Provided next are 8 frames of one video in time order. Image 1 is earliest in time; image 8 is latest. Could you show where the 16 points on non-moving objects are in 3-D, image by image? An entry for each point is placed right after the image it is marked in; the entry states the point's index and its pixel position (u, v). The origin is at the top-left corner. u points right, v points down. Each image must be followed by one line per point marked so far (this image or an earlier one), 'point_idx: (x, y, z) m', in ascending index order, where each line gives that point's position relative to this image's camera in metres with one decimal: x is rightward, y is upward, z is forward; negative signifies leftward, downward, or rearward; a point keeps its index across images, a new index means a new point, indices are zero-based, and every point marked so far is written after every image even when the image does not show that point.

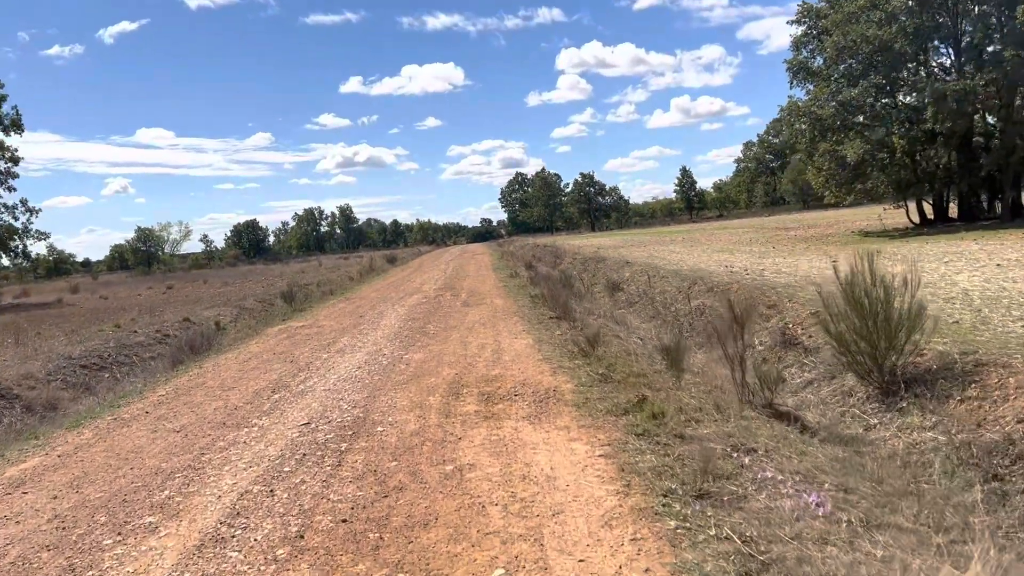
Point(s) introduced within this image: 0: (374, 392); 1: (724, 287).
0: (-1.3, -1.0, +7.6) m
1: (+3.3, 0.0, +12.6) m
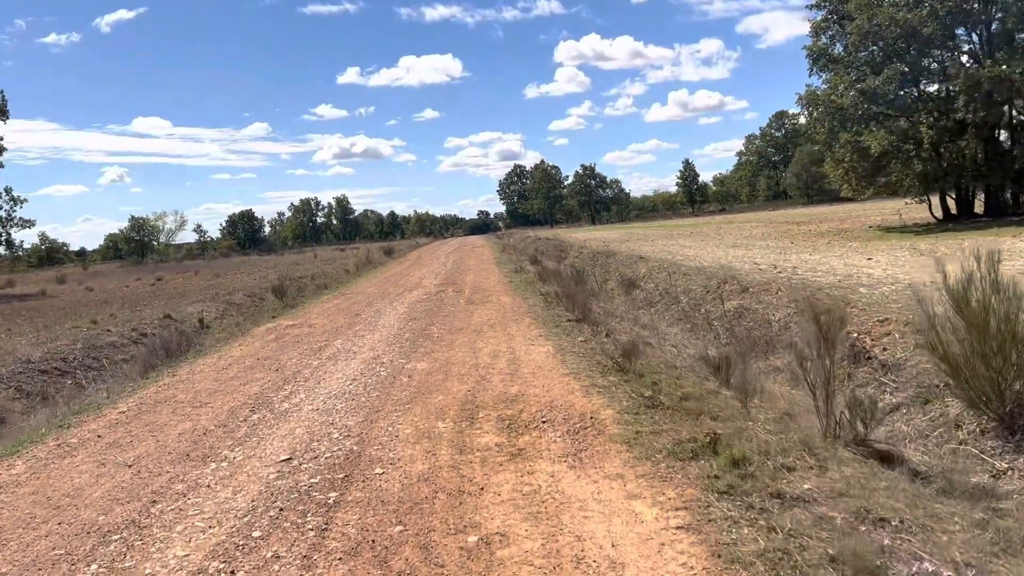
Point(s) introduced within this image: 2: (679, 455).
0: (-1.1, -1.0, +6.3) m
1: (+3.4, 0.0, +11.4) m
2: (+0.9, -0.9, +4.6) m
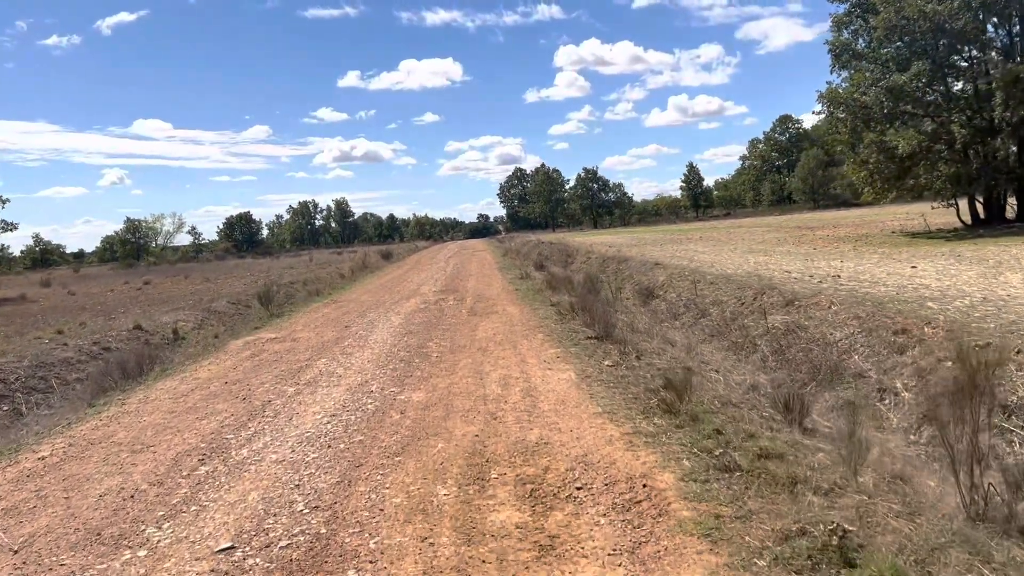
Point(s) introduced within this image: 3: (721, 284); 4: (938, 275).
0: (-0.9, -1.1, +4.8) m
1: (+3.6, -0.2, +9.9) m
2: (+1.0, -1.0, +3.1) m
3: (+3.3, +0.1, +13.3) m
4: (+6.3, +0.2, +12.3) m
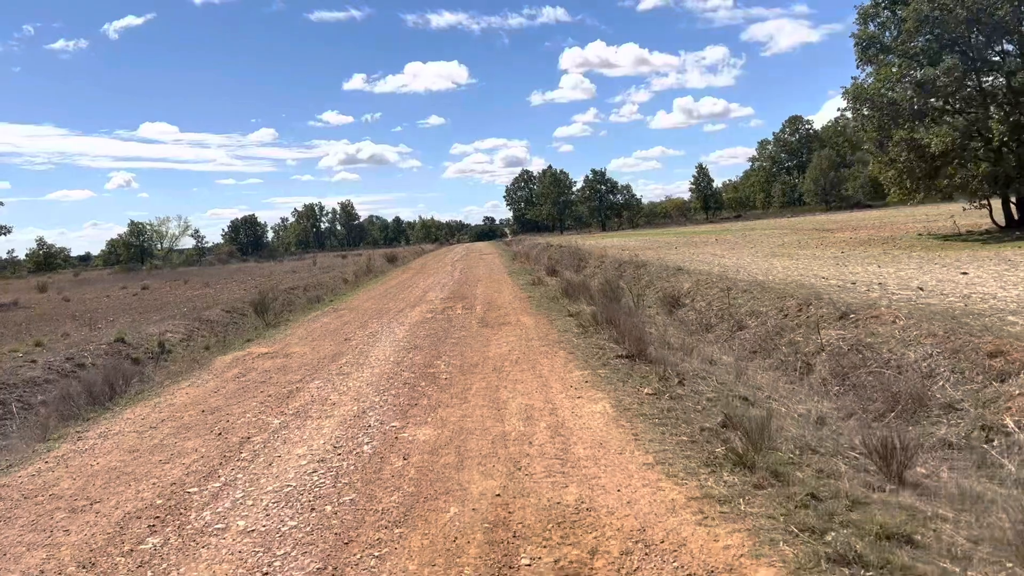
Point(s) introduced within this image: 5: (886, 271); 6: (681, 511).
0: (-0.8, -1.2, +3.7) m
1: (+3.8, -0.3, +8.8) m
2: (+1.2, -1.1, +1.9) m
3: (+3.5, -0.1, +12.1) m
4: (+6.5, +0.1, +11.1) m
5: (+6.6, +0.3, +14.7) m
6: (+0.8, -1.0, +3.9) m
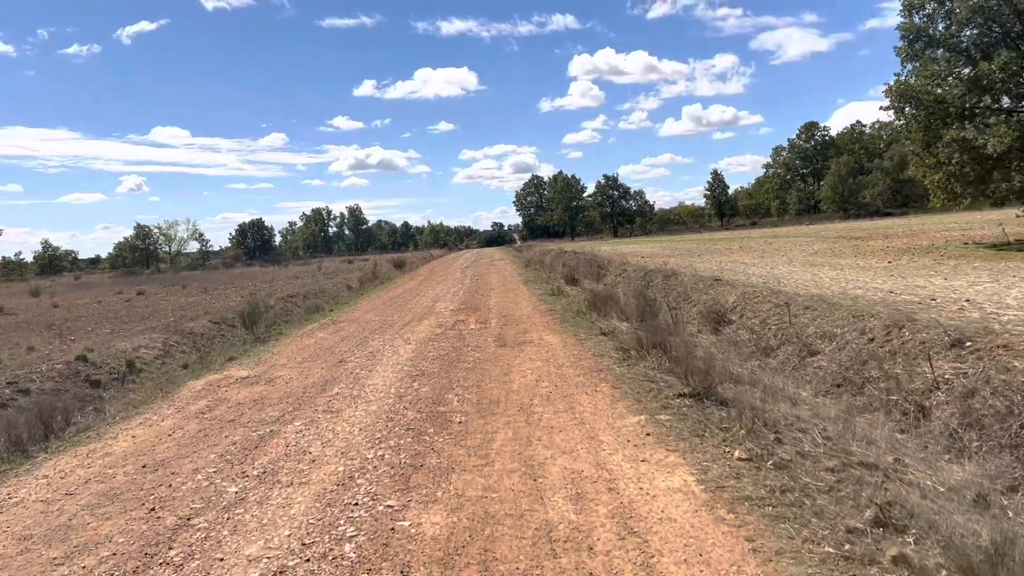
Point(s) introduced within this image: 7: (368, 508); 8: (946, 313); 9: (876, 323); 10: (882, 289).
0: (-0.6, -1.3, +1.9) m
1: (+4.0, -0.5, +7.0) m
2: (+1.4, -1.2, +0.2) m
3: (+3.8, -0.3, +10.3) m
4: (+6.8, -0.1, +9.3) m
5: (+7.0, +0.1, +12.9) m
6: (+1.0, -1.2, +2.1) m
7: (-0.8, -1.2, +4.4) m
8: (+4.7, -0.3, +9.1) m
9: (+3.9, -0.4, +8.8) m
10: (+5.8, 0.0, +13.0) m
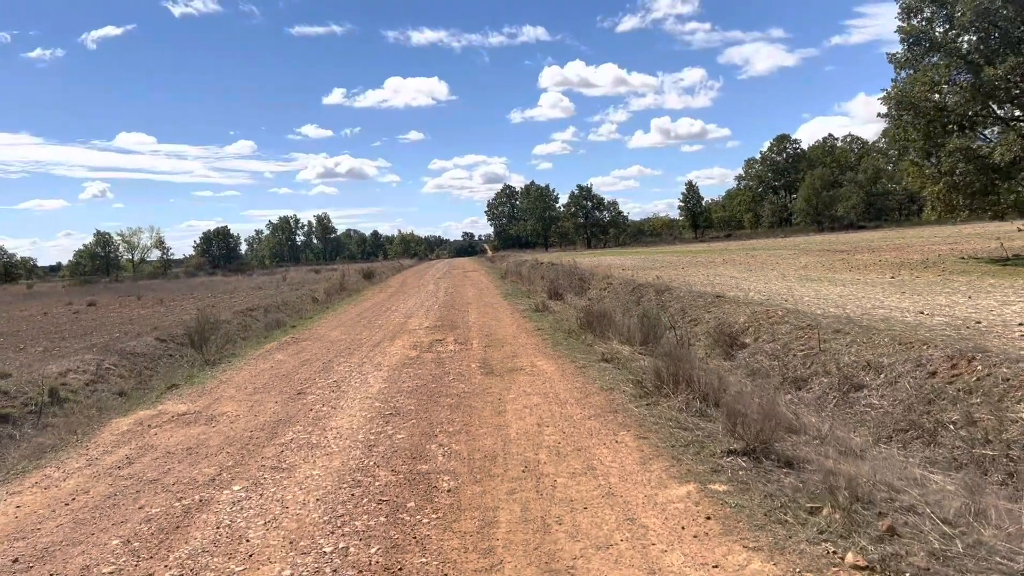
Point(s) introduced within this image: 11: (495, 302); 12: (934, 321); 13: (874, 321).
0: (-0.4, -1.4, +0.5) m
1: (+4.0, -0.6, +5.7) m
2: (+1.6, -1.3, -1.2) m
3: (+3.7, -0.5, +9.0) m
4: (+6.7, -0.4, +8.1) m
5: (+6.7, -0.2, +11.7) m
6: (+1.2, -1.3, +0.7) m
7: (-0.7, -1.3, +2.9) m
8: (+4.7, -0.5, +7.8) m
9: (+3.8, -0.6, +7.5) m
10: (+5.6, -0.3, +11.8) m
11: (-0.4, -0.3, +19.0) m
12: (+5.0, -0.4, +9.9) m
13: (+4.4, -0.4, +10.1) m
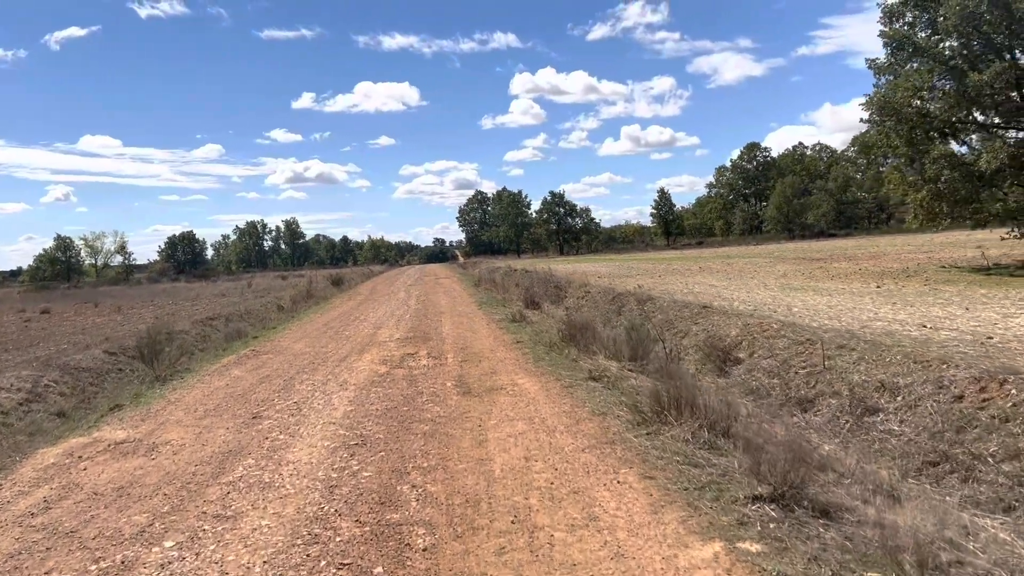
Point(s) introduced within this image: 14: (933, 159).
0: (-0.3, -1.4, -0.3) m
1: (+3.9, -0.7, +5.0) m
2: (+1.8, -1.4, -1.9) m
3: (+3.5, -0.6, +8.4) m
4: (+6.6, -0.5, +7.6) m
5: (+6.4, -0.4, +11.1) m
6: (+1.3, -1.3, -0.1) m
7: (-0.7, -1.3, +2.1) m
8: (+4.5, -0.6, +7.2) m
9: (+3.6, -0.7, +6.8) m
10: (+5.3, -0.4, +11.2) m
11: (-0.9, -0.5, +18.1) m
12: (+4.8, -0.5, +9.3) m
13: (+4.1, -0.5, +9.4) m
14: (+10.1, +3.1, +19.9) m
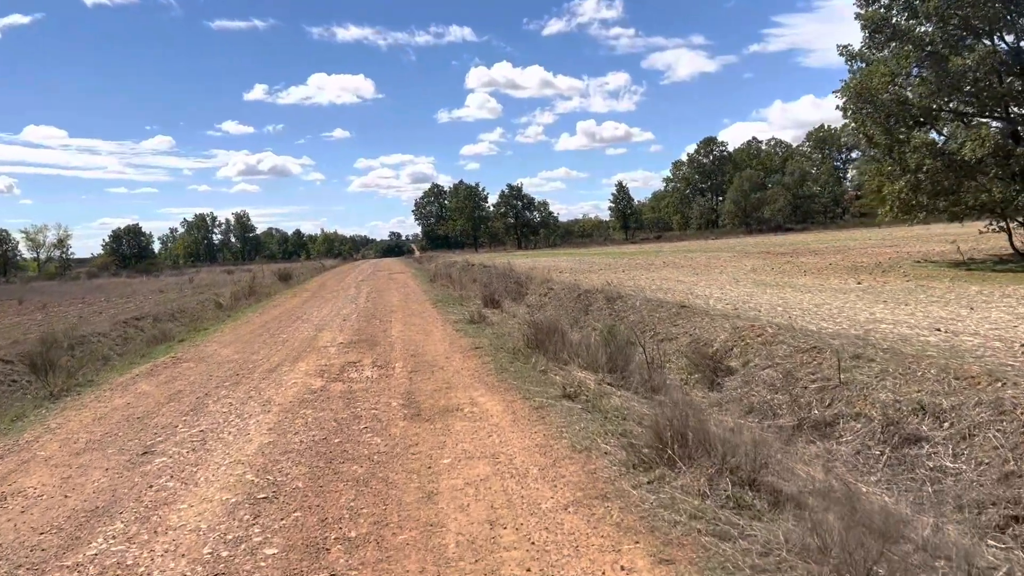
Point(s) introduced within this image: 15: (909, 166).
0: (-0.2, -1.5, -1.8) m
1: (+3.7, -0.8, +3.8) m
2: (+2.0, -1.5, -3.3) m
3: (+3.2, -0.6, +7.1) m
4: (+6.2, -0.5, +6.4) m
5: (+5.9, -0.4, +10.0) m
6: (+1.3, -1.4, -1.4) m
7: (-0.7, -1.4, +0.6) m
8: (+4.2, -0.6, +6.0) m
9: (+3.4, -0.7, +5.5) m
10: (+4.8, -0.4, +10.0) m
11: (-1.8, -0.5, +16.6) m
12: (+4.4, -0.5, +8.1) m
13: (+3.7, -0.5, +8.2) m
14: (+9.2, +3.2, +18.9) m
15: (+9.2, +2.8, +19.4) m
